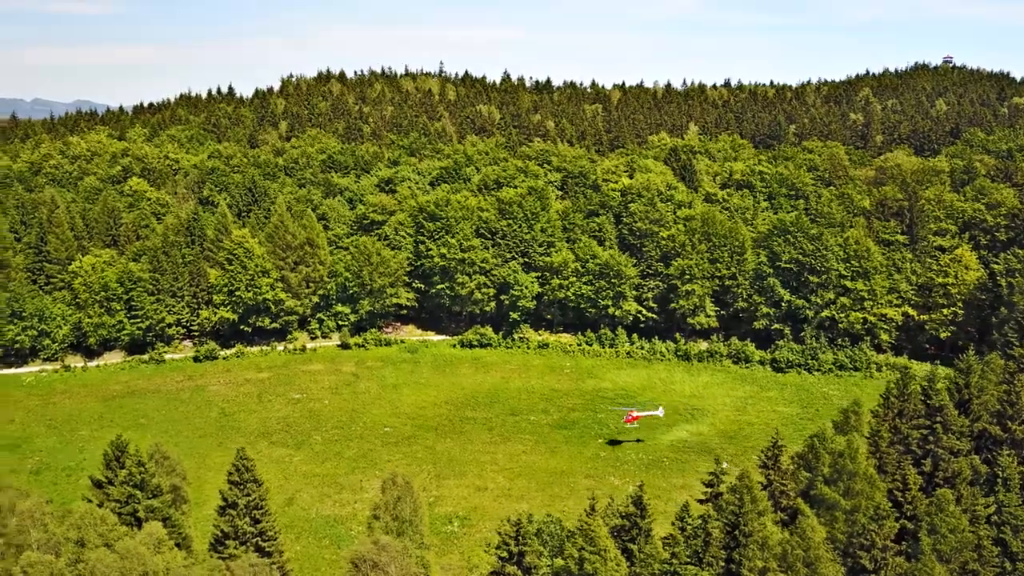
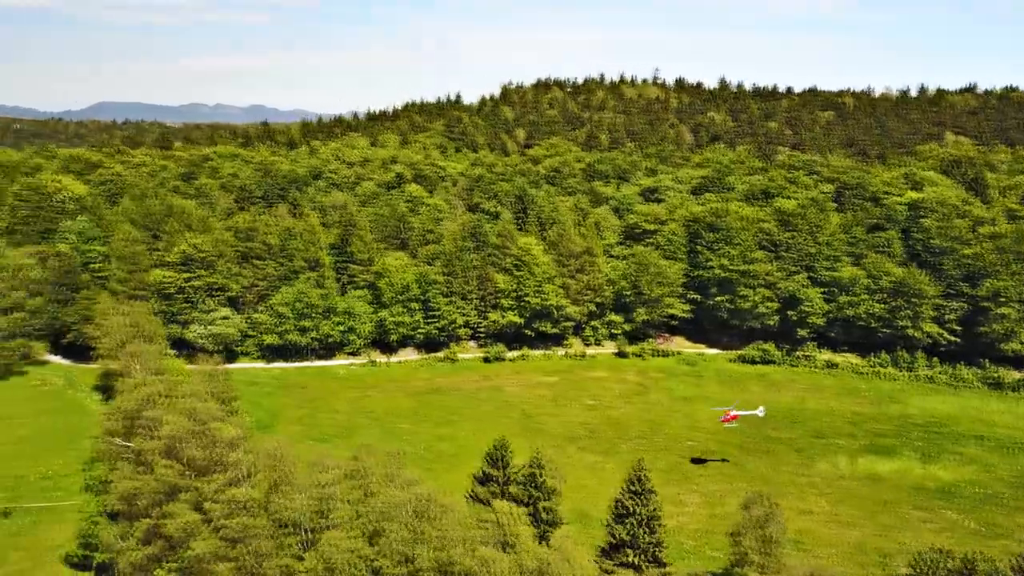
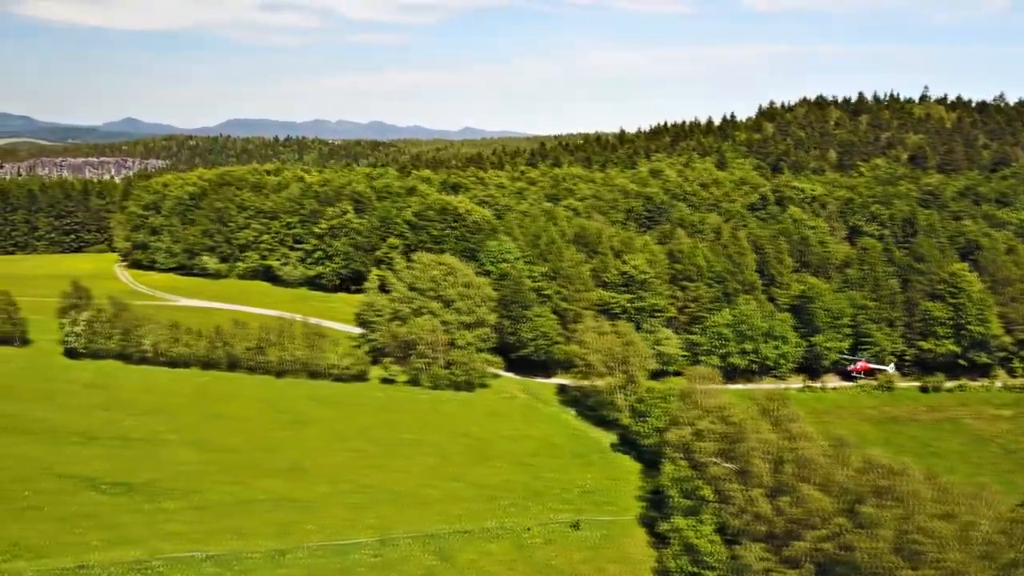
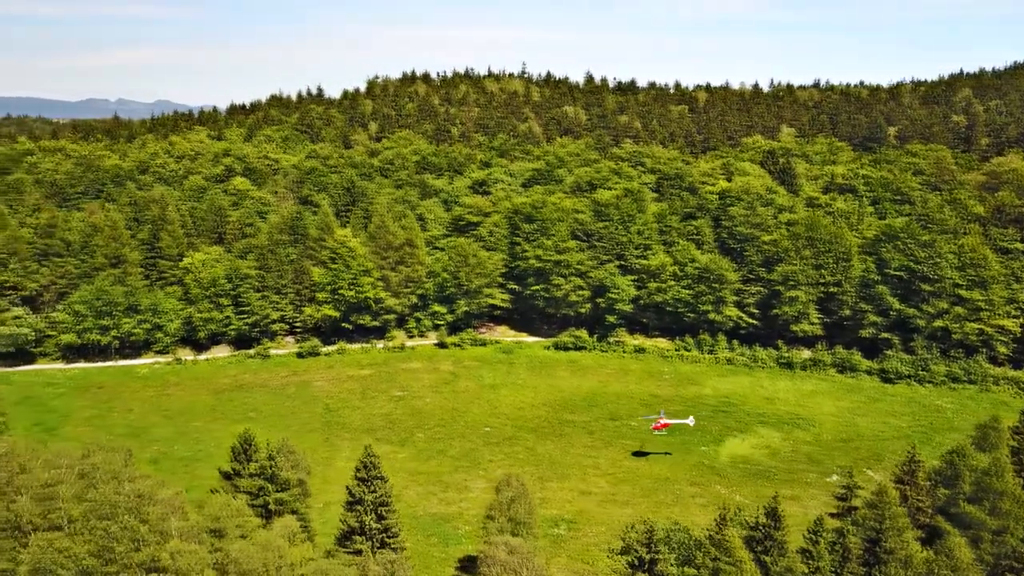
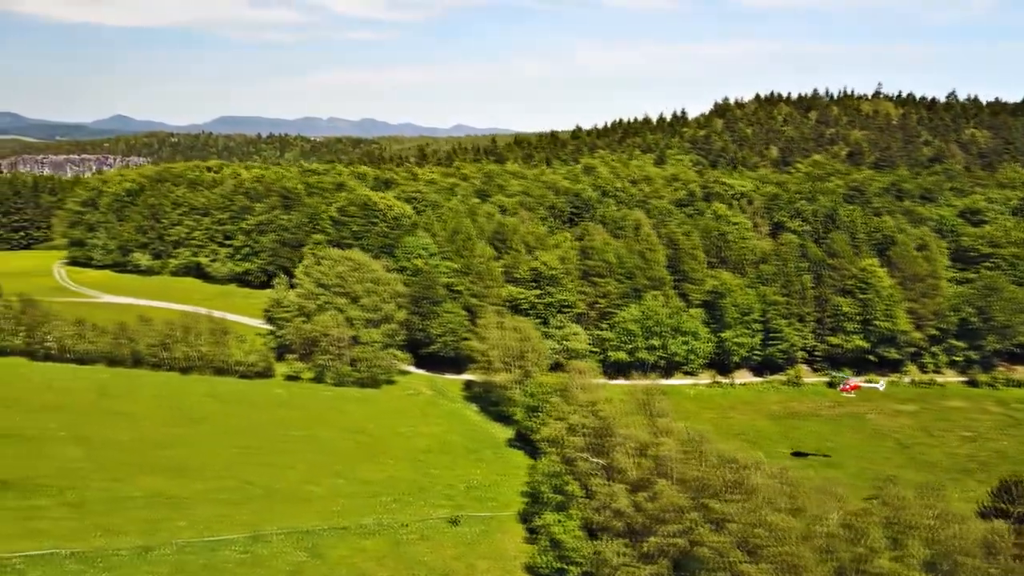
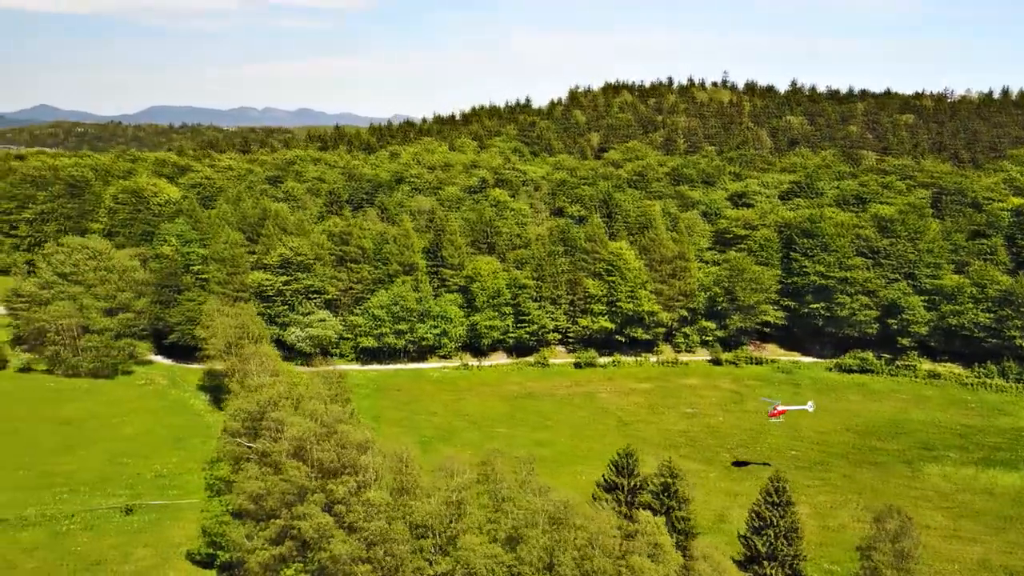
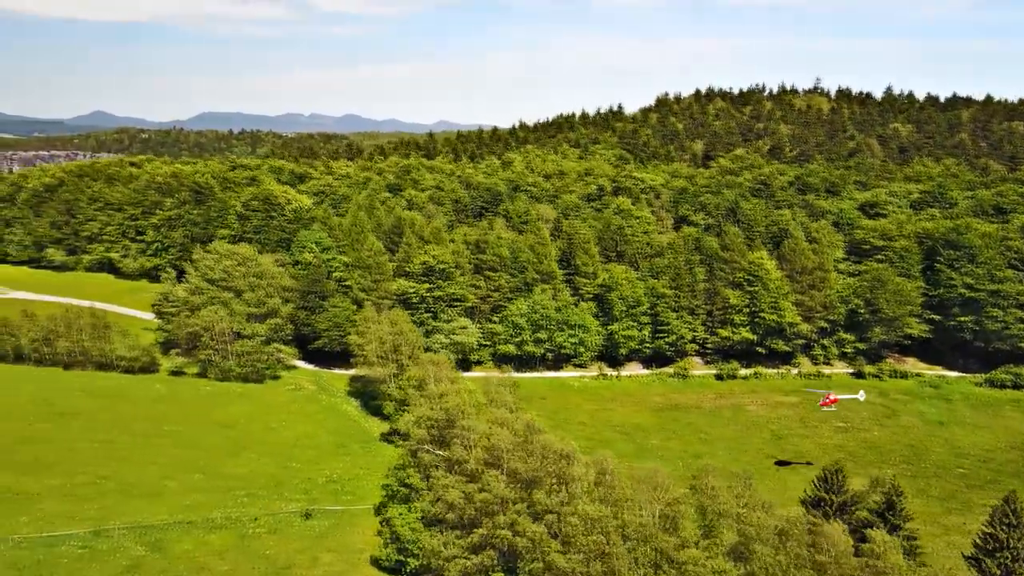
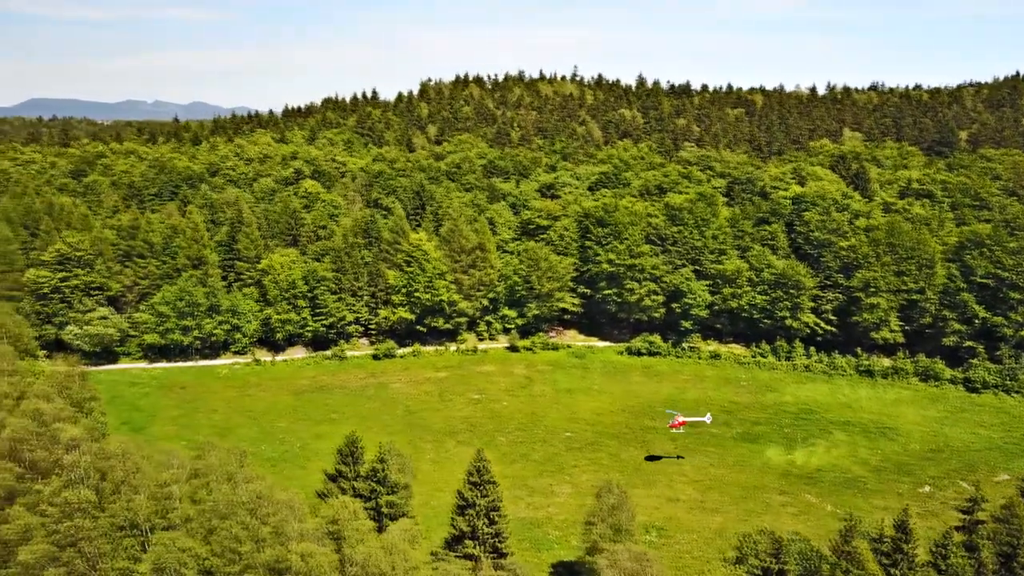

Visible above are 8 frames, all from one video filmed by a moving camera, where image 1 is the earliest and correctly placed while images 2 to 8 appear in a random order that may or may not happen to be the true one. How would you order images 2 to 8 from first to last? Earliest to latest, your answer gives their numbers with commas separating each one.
4, 8, 2, 6, 7, 5, 3
